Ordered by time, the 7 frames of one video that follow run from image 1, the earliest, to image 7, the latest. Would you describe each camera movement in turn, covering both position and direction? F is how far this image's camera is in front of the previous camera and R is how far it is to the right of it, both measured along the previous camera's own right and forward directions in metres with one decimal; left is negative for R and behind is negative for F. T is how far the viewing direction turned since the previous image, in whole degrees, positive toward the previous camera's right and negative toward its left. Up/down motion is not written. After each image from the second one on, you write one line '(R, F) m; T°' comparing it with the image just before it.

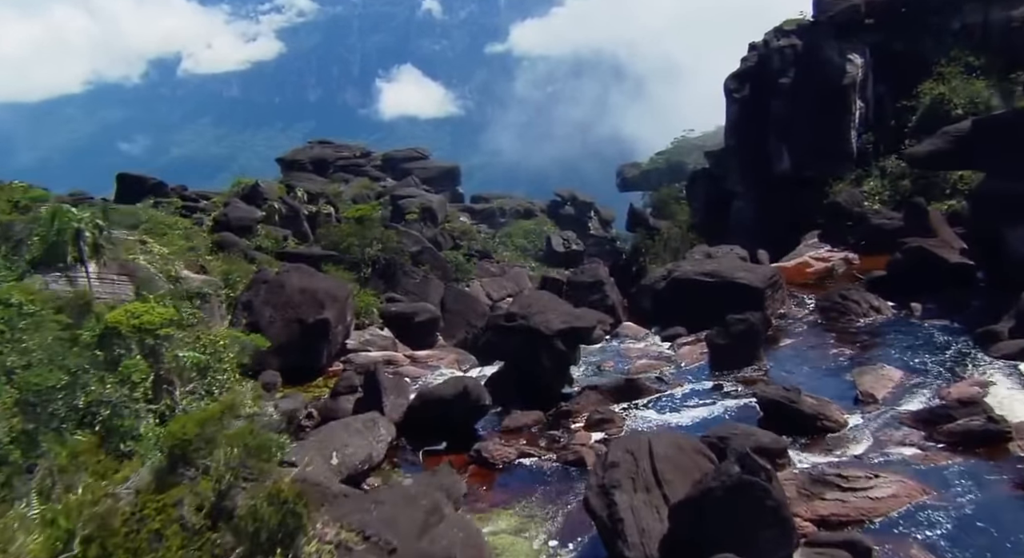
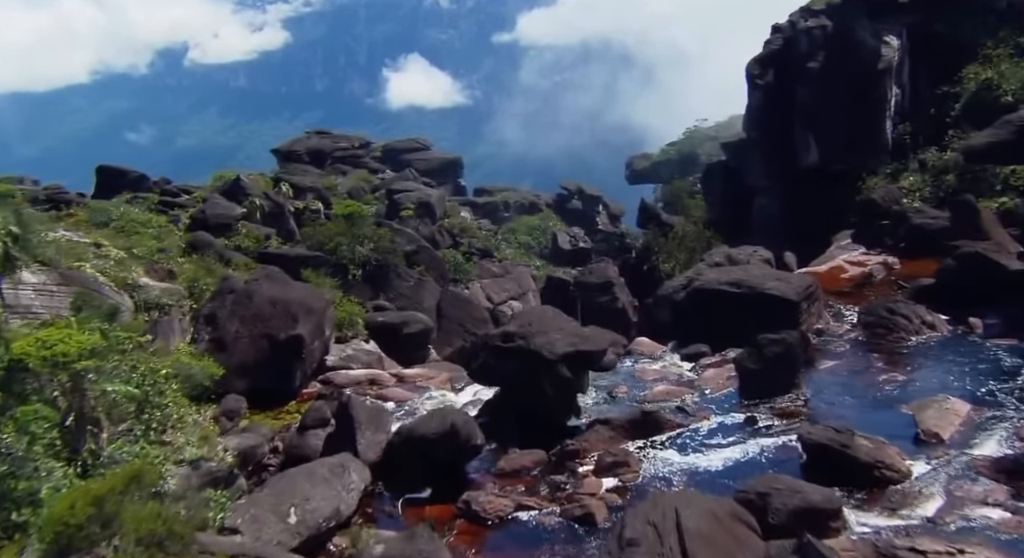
(+0.2, +2.6) m; 0°
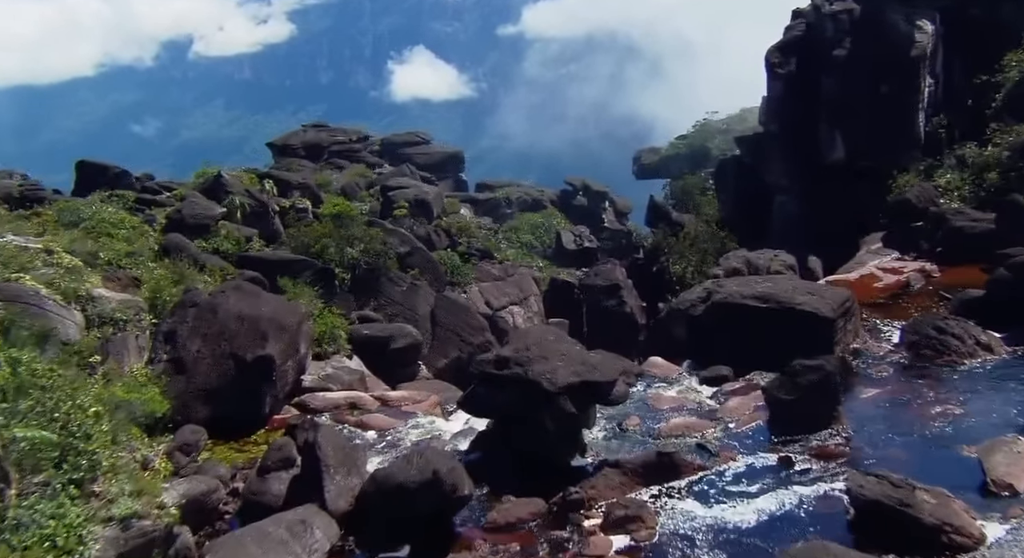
(+0.2, +2.1) m; 0°
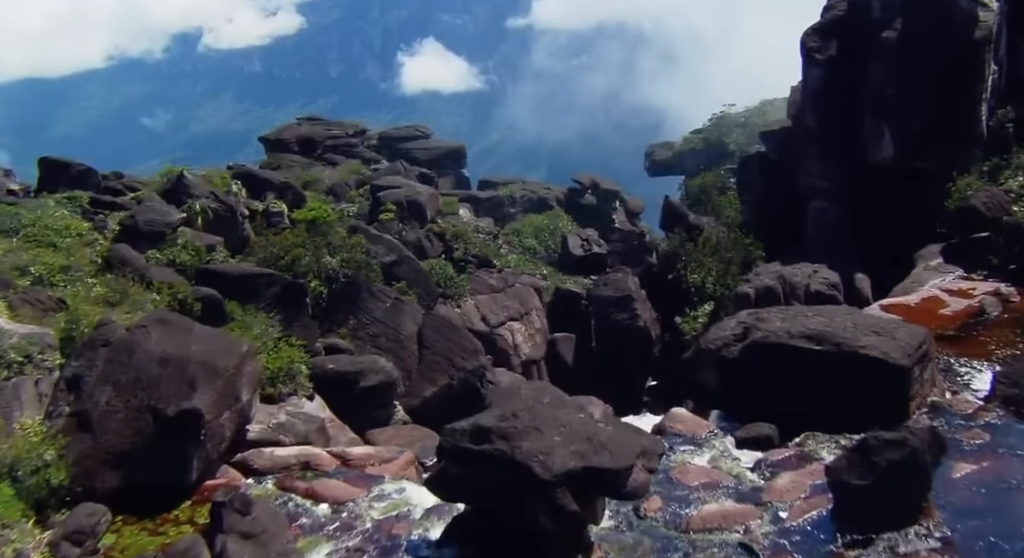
(+0.3, +3.4) m; -1°
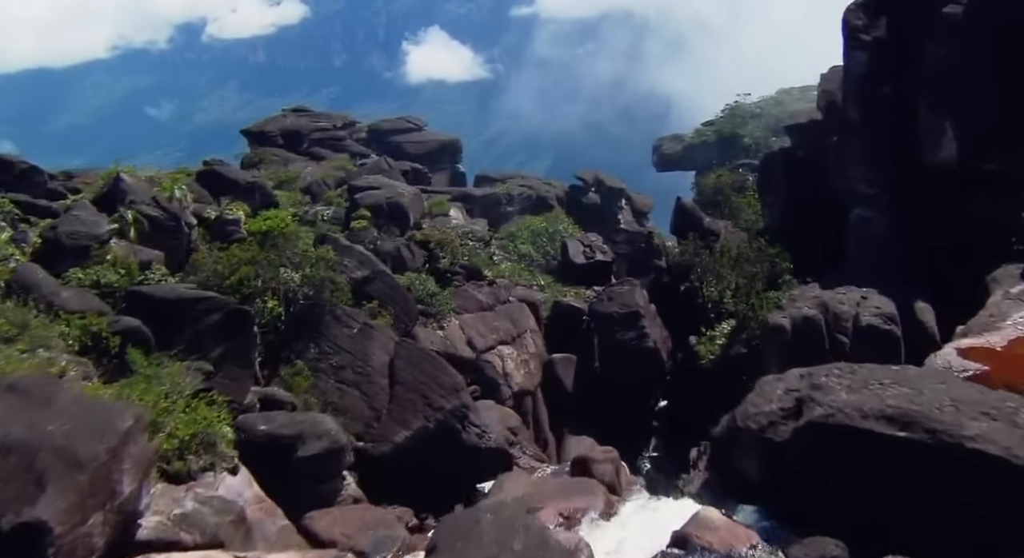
(+0.4, +3.7) m; 0°
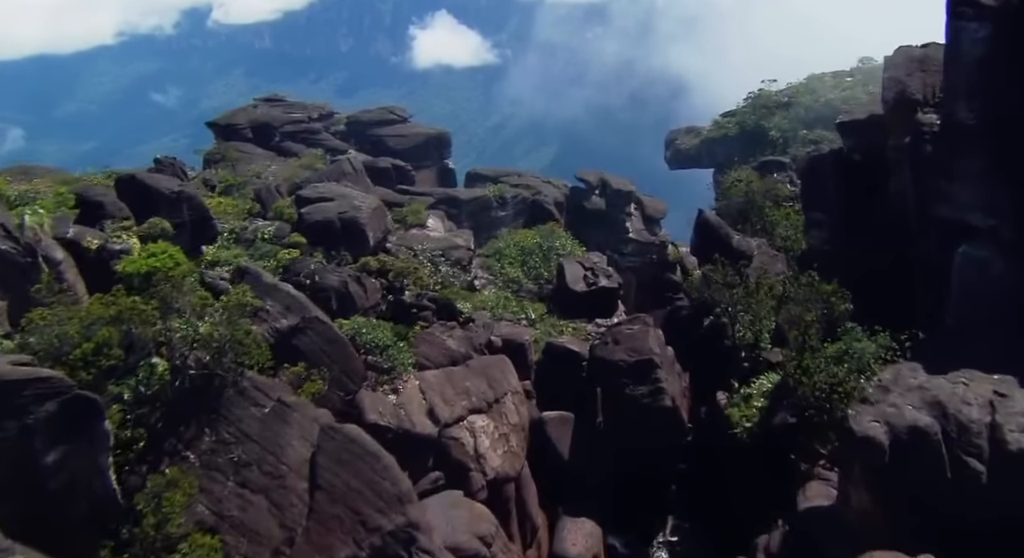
(+0.7, +5.9) m; 0°
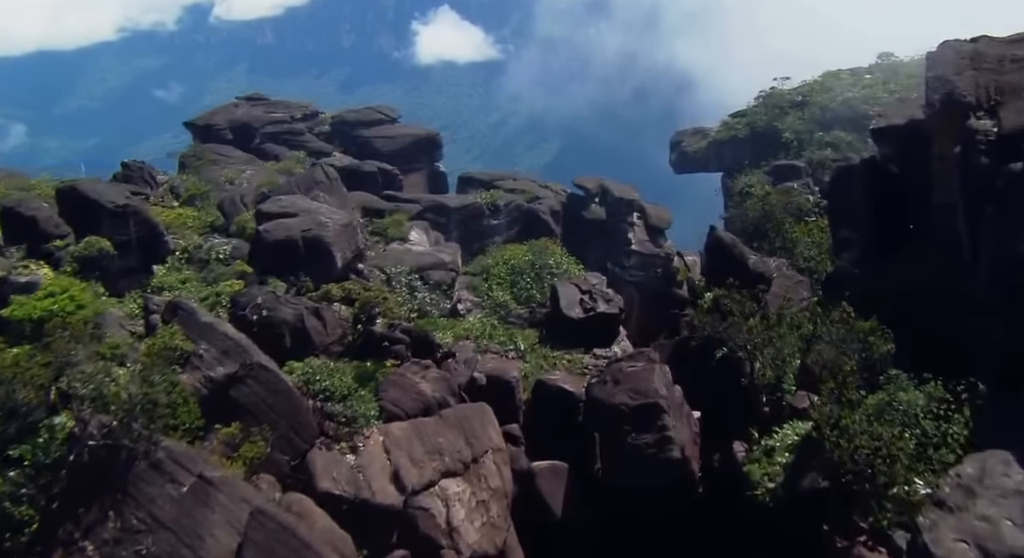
(+0.4, +3.0) m; 0°
